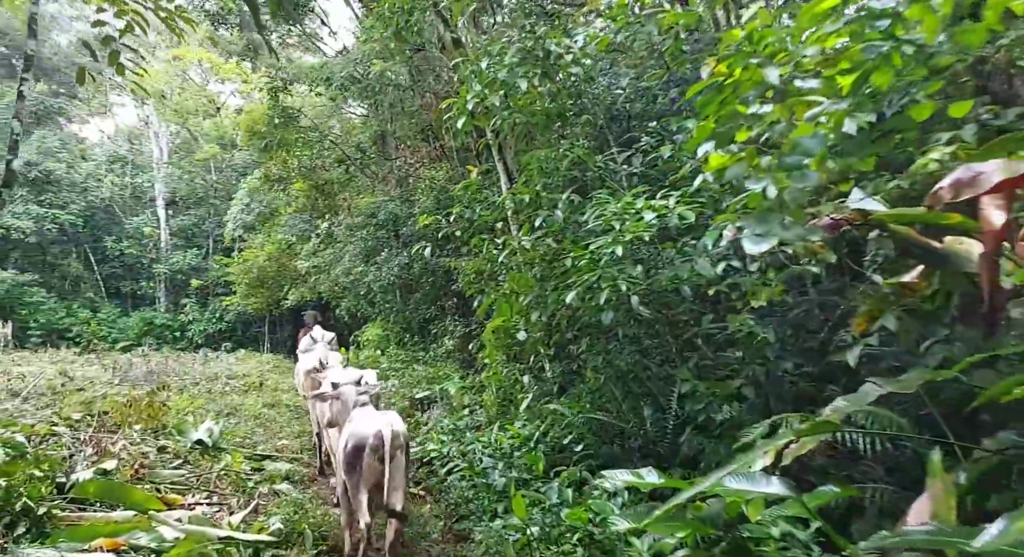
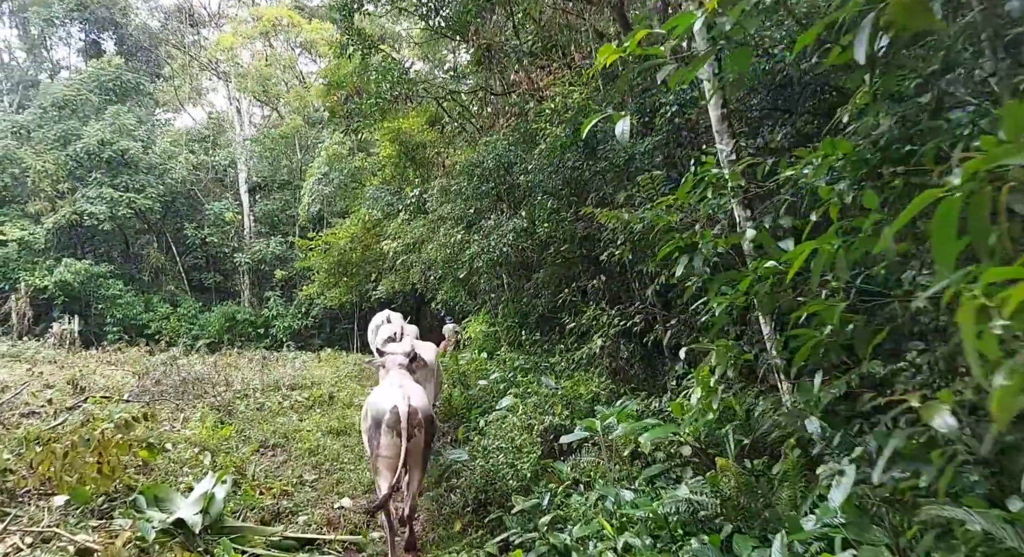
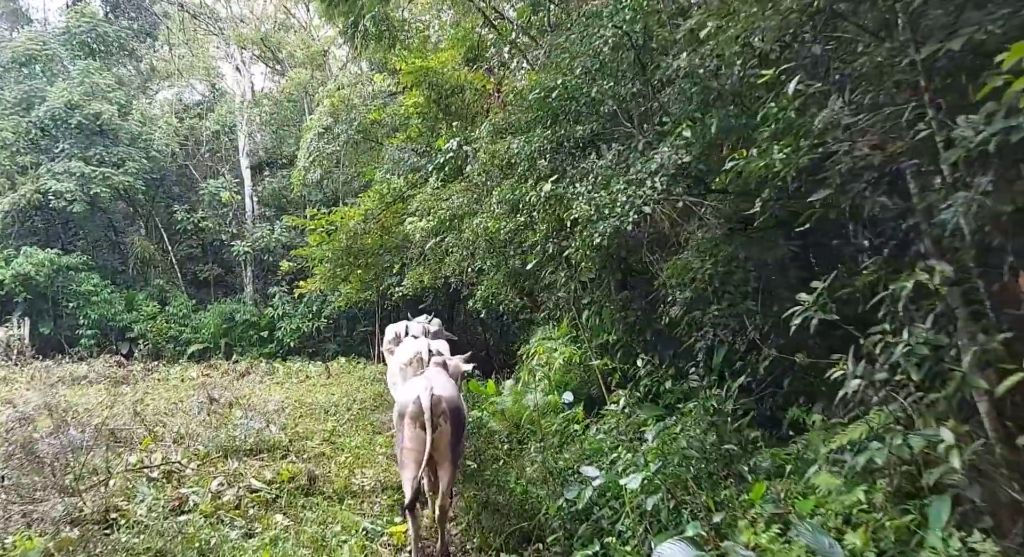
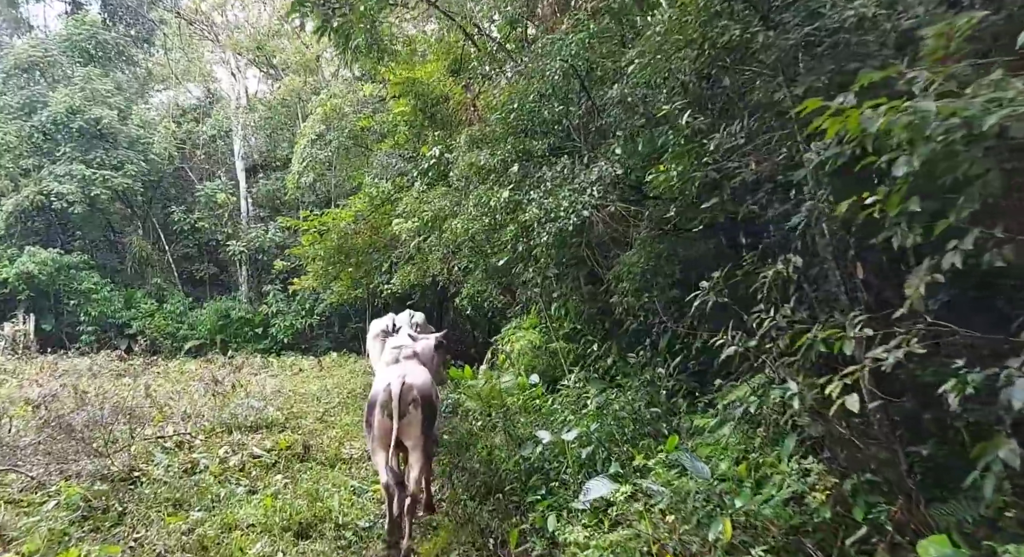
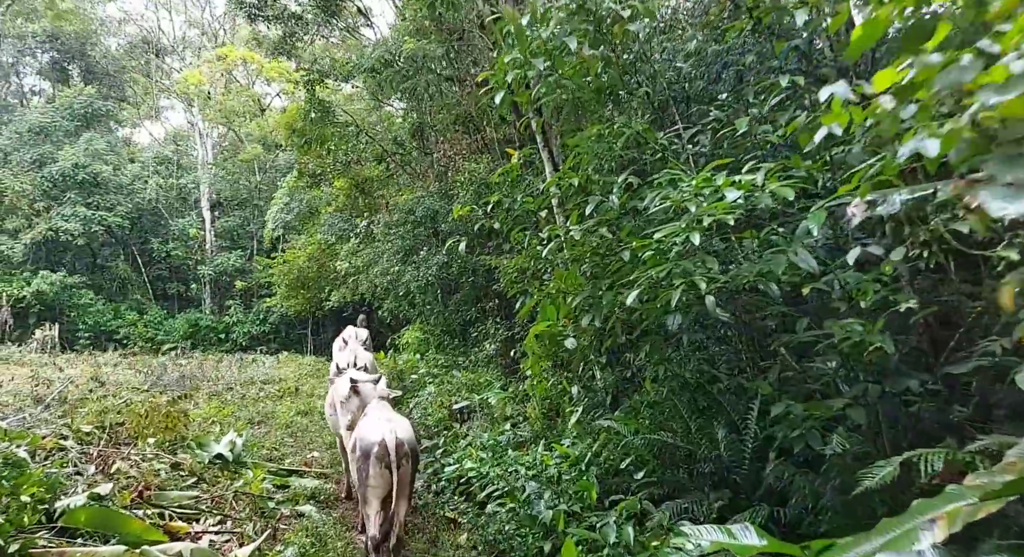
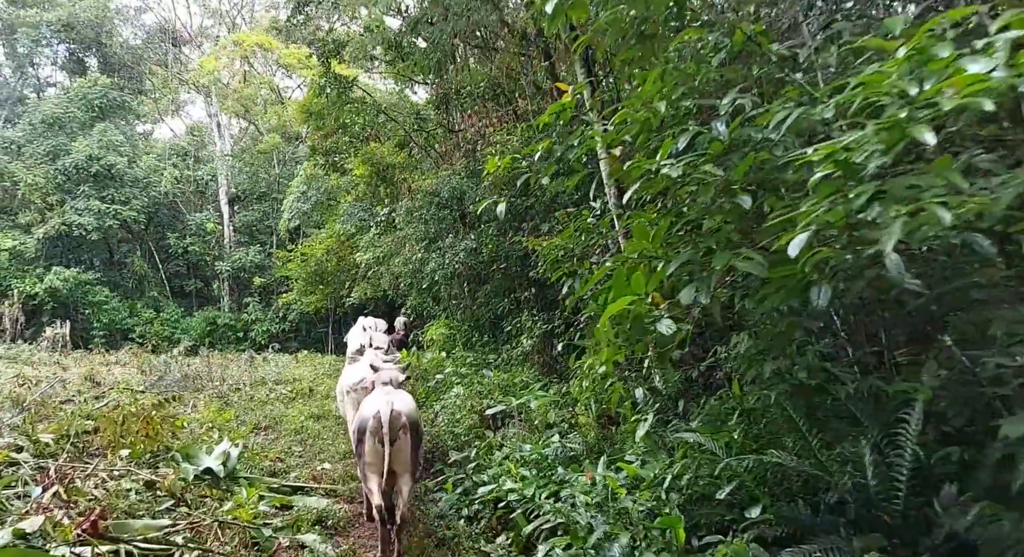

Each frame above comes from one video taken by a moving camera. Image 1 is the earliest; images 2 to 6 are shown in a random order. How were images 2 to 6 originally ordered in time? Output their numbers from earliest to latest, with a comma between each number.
5, 6, 2, 4, 3
